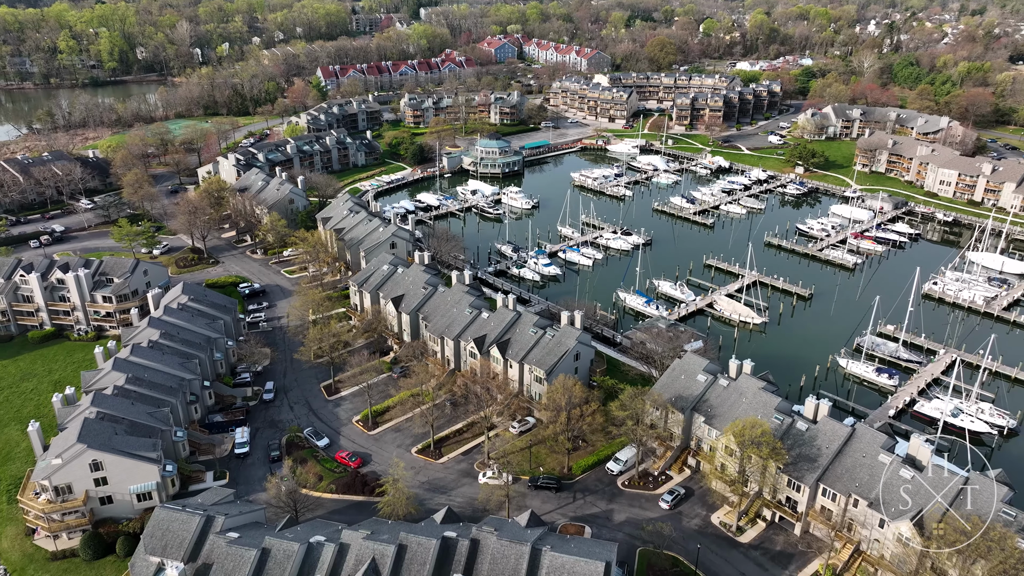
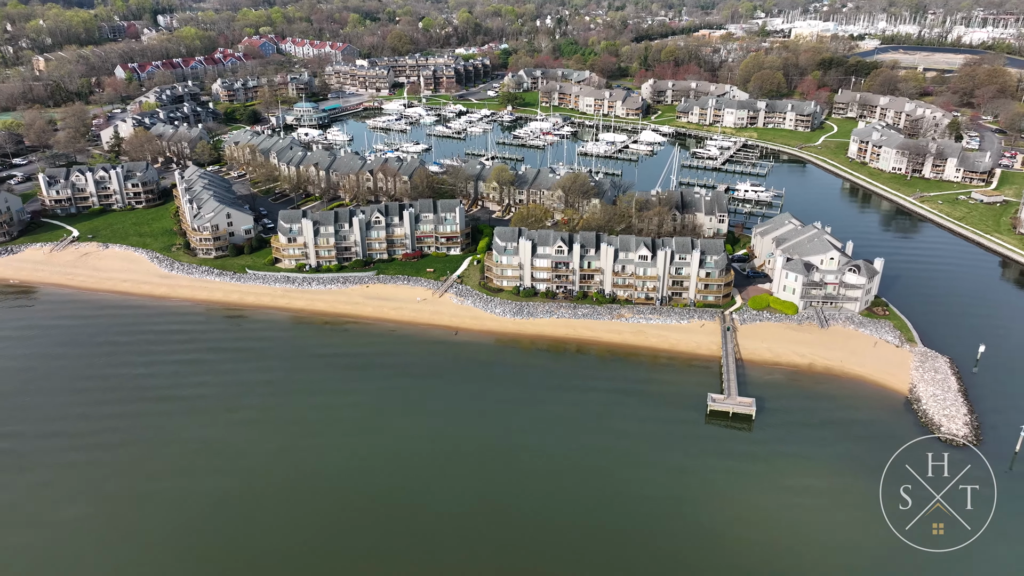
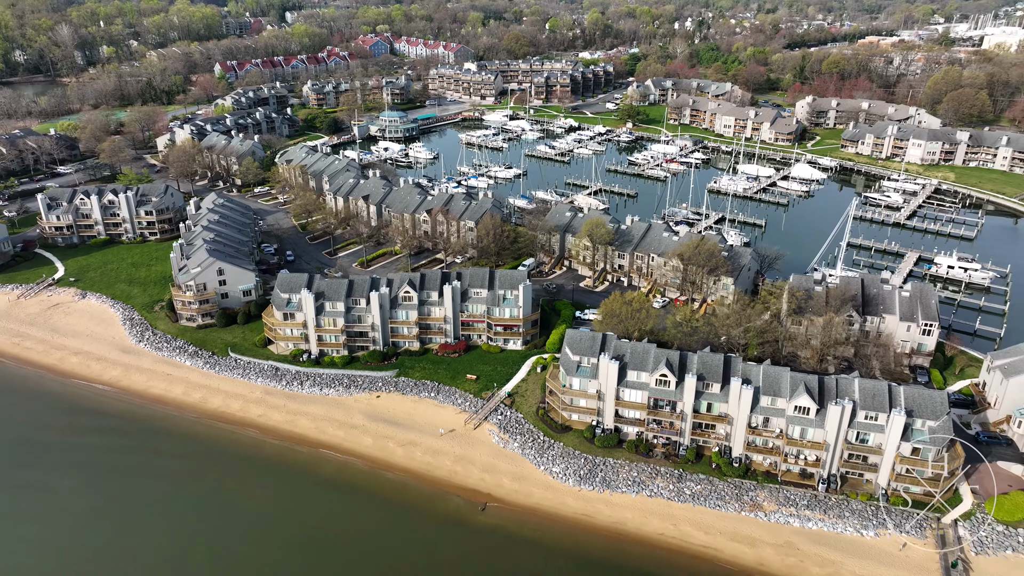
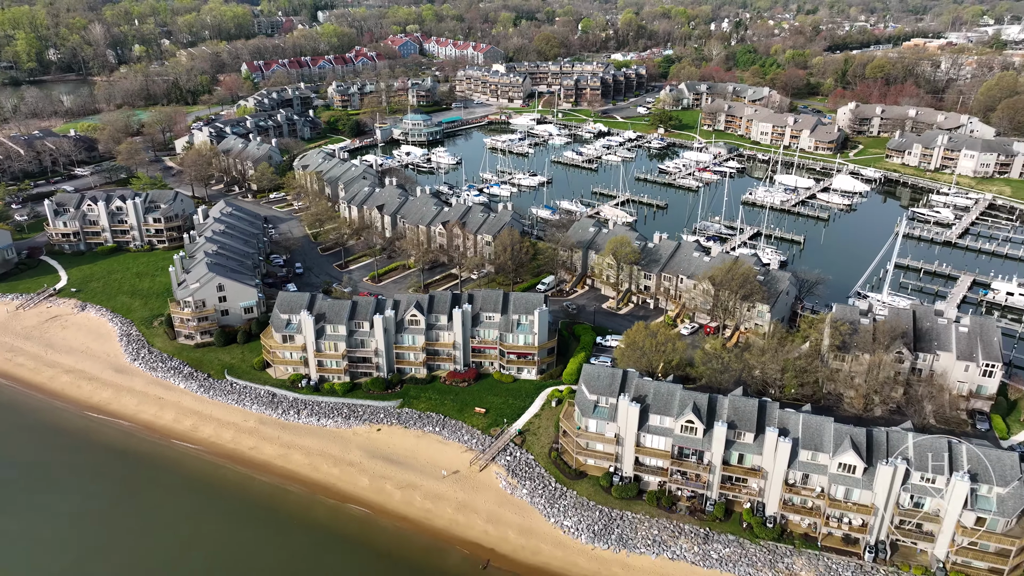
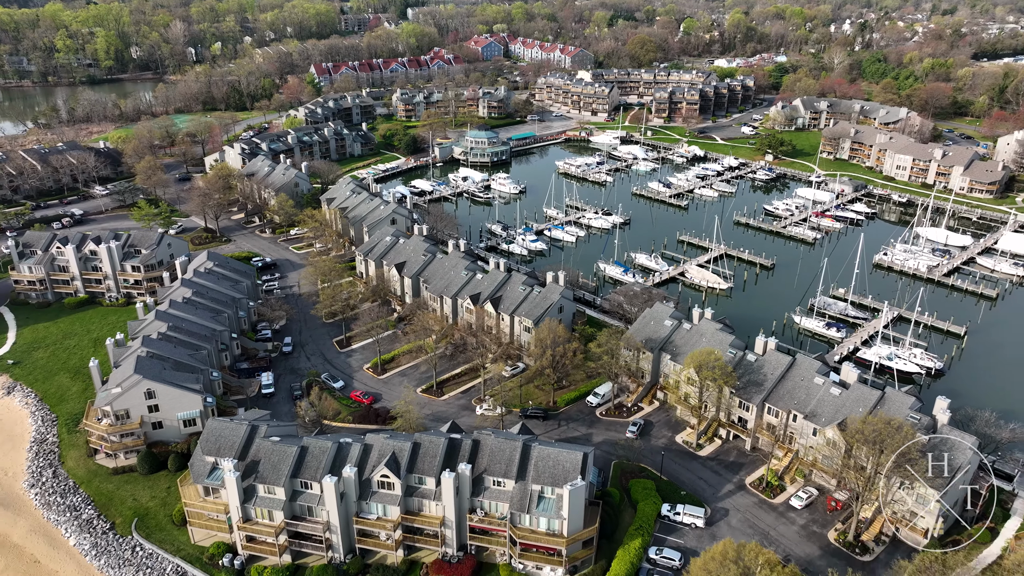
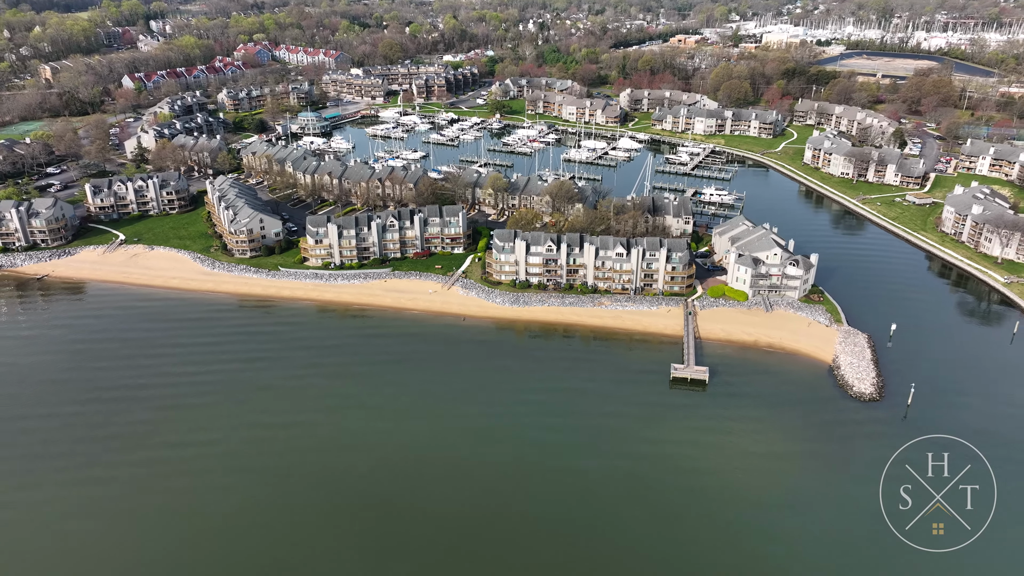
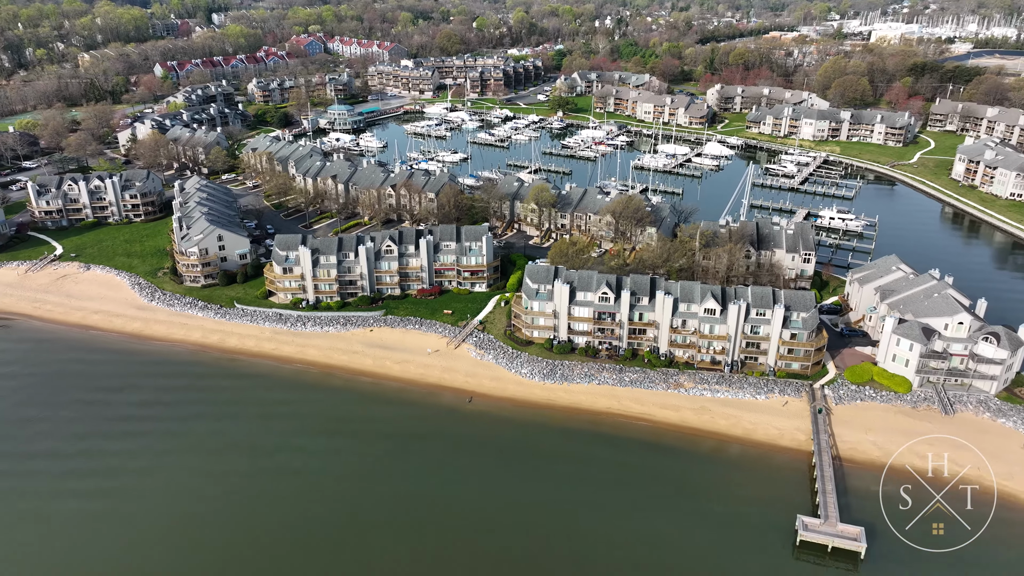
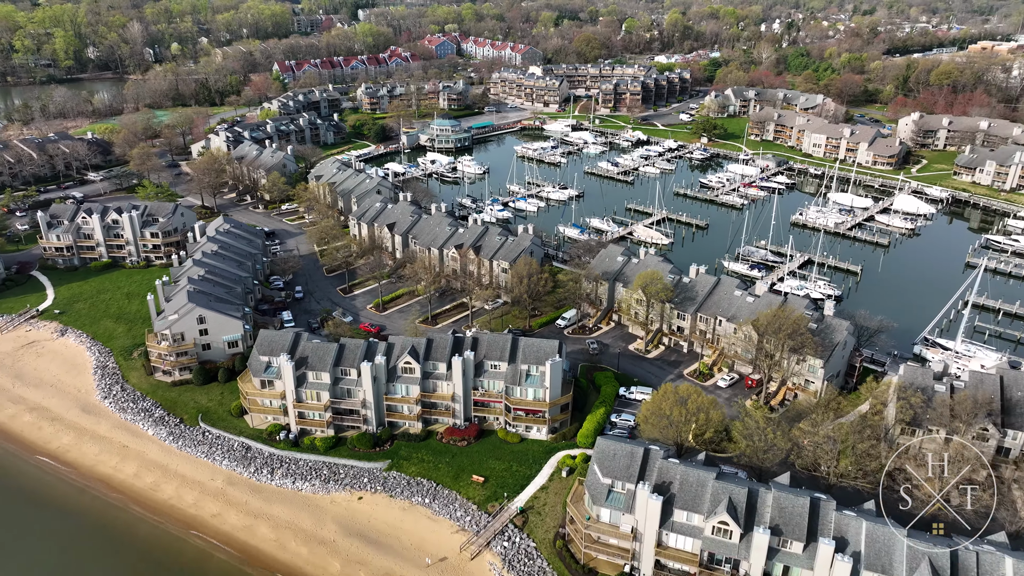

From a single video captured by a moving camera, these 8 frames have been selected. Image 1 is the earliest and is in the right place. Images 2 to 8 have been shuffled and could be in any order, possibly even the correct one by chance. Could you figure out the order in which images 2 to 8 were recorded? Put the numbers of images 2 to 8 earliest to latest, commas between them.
5, 8, 4, 3, 7, 2, 6
